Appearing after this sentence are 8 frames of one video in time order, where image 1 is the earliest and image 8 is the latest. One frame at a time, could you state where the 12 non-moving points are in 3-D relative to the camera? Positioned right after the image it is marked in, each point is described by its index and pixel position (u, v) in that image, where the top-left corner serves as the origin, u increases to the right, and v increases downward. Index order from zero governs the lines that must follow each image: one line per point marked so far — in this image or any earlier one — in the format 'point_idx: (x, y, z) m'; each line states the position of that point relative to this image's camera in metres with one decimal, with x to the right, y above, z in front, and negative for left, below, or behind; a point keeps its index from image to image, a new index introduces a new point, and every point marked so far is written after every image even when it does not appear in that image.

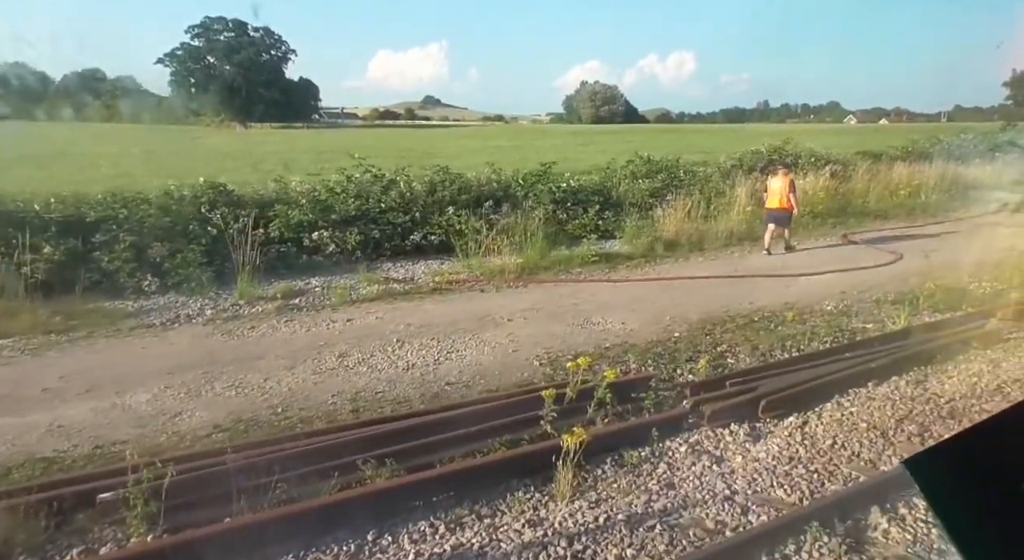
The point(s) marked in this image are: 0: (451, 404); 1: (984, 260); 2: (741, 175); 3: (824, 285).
0: (-0.4, -0.9, +4.8) m
1: (+8.0, +0.4, +11.5) m
2: (+6.1, +2.7, +18.4) m
3: (+4.2, -0.1, +9.2) m
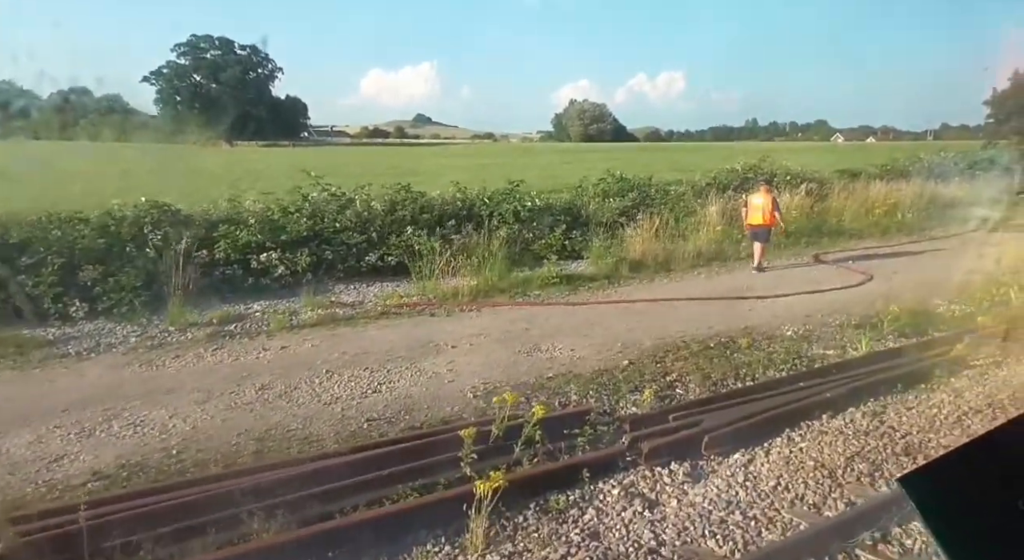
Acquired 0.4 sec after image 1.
0: (-0.9, -1.1, +4.5) m
1: (+7.3, 0.0, +11.4) m
2: (+5.3, +2.2, +18.3) m
3: (+3.6, -0.4, +9.0) m
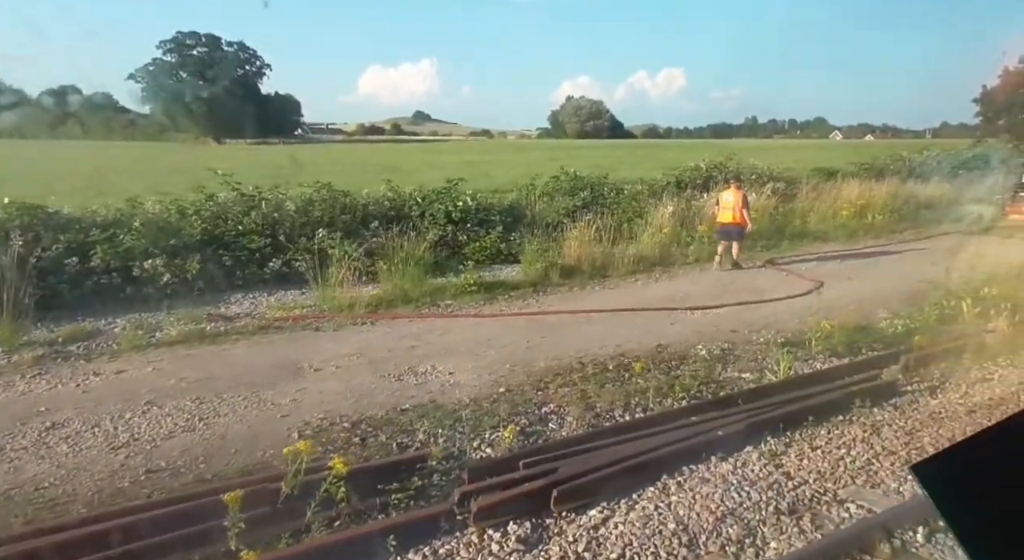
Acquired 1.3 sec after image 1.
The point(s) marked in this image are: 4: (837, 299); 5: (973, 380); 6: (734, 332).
0: (-2.1, -1.2, +3.6) m
1: (+6.1, -0.1, +10.6) m
2: (+4.1, +2.1, +17.5) m
3: (+2.4, -0.5, +8.2) m
4: (+4.6, -0.3, +9.8) m
5: (+4.6, -1.0, +6.9) m
6: (+2.5, -0.6, +7.7) m
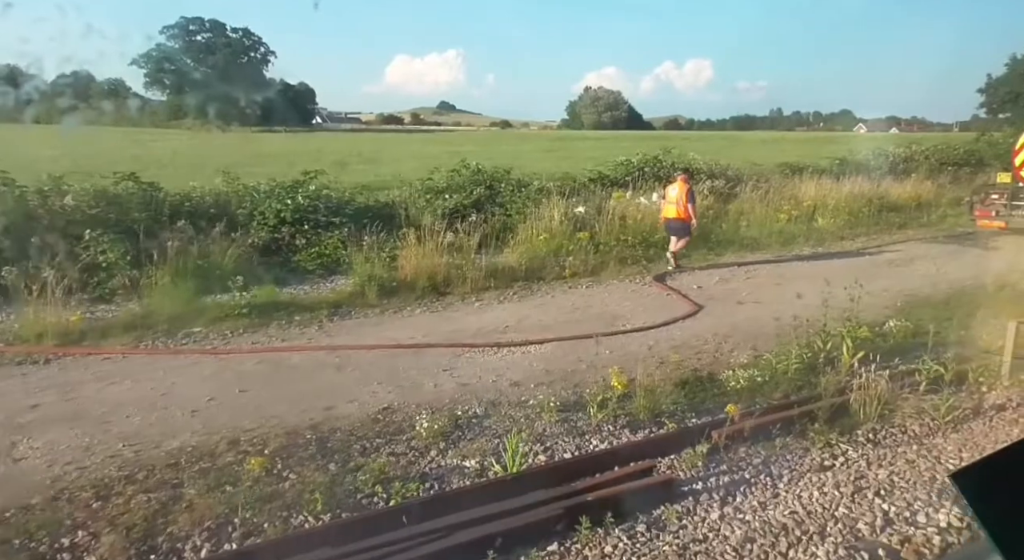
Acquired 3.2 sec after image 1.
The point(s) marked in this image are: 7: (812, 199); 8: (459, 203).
0: (-4.6, -1.5, +1.8) m
1: (+3.7, -0.5, +8.7) m
2: (+1.7, +1.9, +15.6) m
3: (-0.1, -0.8, +6.3) m
4: (+2.1, -0.6, +7.9) m
5: (+2.1, -1.4, +5.1) m
6: (0.0, -0.9, +5.9) m
7: (+8.3, +2.2, +19.0) m
8: (-1.0, +1.5, +13.4) m
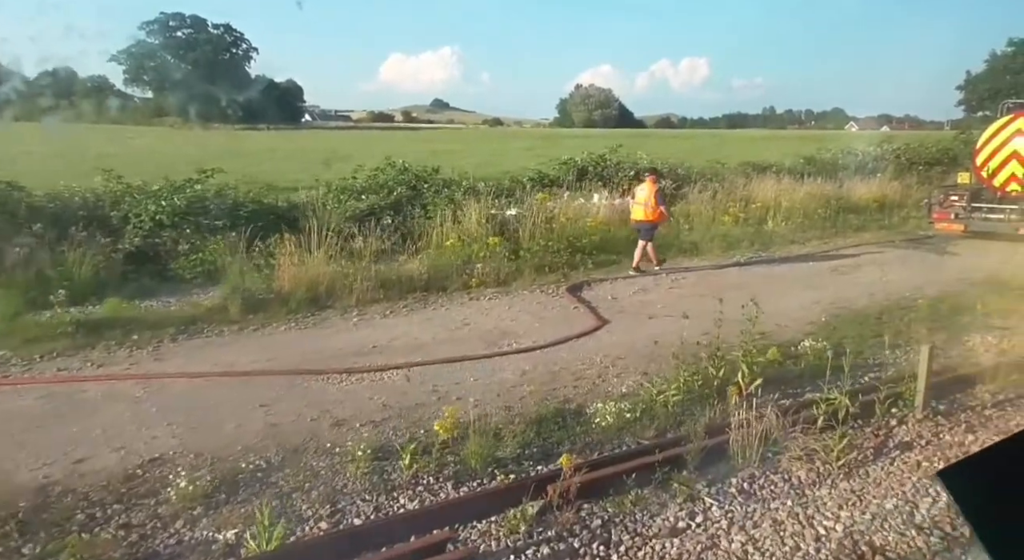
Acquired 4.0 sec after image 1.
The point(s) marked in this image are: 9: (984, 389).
0: (-5.8, -1.6, +0.8) m
1: (+2.3, -0.6, +7.9) m
2: (+0.2, +1.8, +14.7) m
3: (-1.4, -1.0, +5.4) m
4: (+0.8, -0.8, +7.0) m
5: (+0.8, -1.6, +4.2) m
6: (-1.3, -1.1, +5.0) m
7: (+6.7, +2.1, +18.3) m
8: (-2.5, +1.4, +12.5) m
9: (+4.8, -1.1, +6.9) m
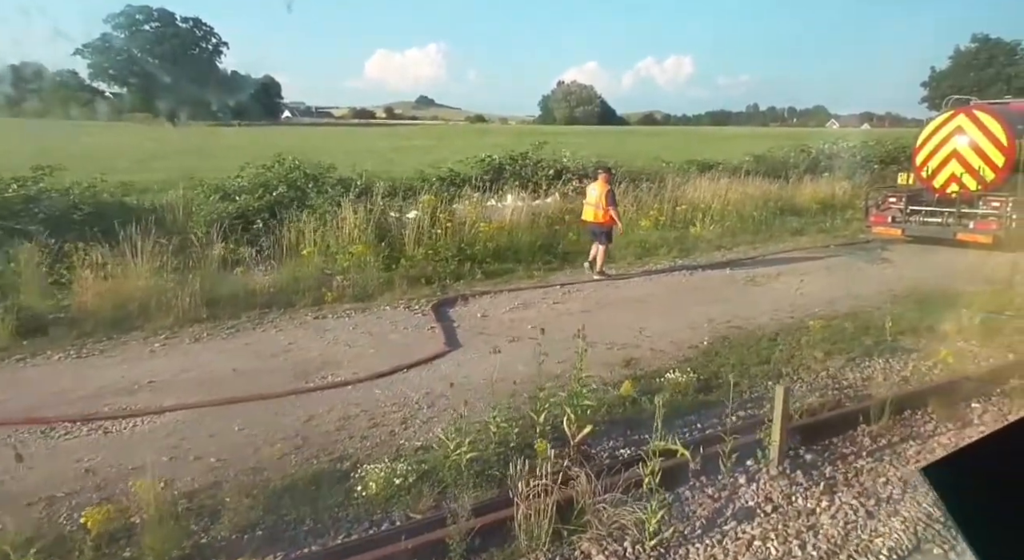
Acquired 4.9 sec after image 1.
0: (-7.3, -1.9, -0.5) m
1: (+0.5, -0.8, +6.8) m
2: (-1.8, +1.6, +13.5) m
3: (-3.1, -1.2, +4.2) m
4: (-0.9, -1.0, +5.9) m
5: (-0.8, -1.8, +3.1) m
6: (-3.0, -1.3, +3.8) m
7: (+4.7, +2.0, +17.4) m
8: (-4.4, +1.2, +11.2) m
9: (+3.1, -1.3, +6.0) m
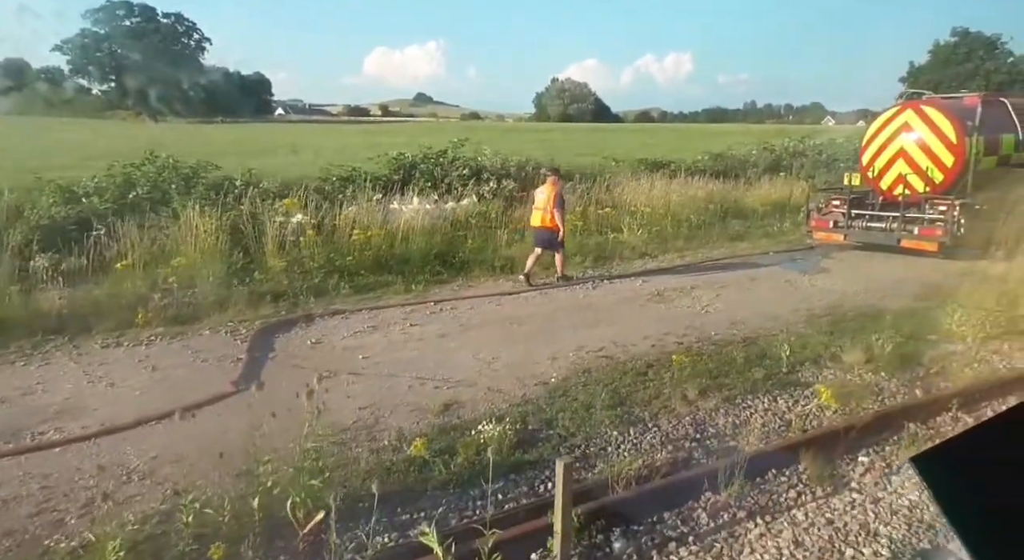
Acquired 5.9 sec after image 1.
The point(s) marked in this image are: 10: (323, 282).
0: (-8.9, -2.1, -1.9) m
1: (-1.2, -1.1, +5.6) m
2: (-3.6, +1.4, +12.3) m
3: (-4.7, -1.4, +3.0) m
4: (-2.7, -1.2, +4.7) m
5: (-2.5, -2.0, +1.9) m
6: (-4.6, -1.5, +2.5) m
7: (+2.8, +1.8, +16.2) m
8: (-6.2, +1.0, +9.9) m
9: (+1.3, -1.6, +4.8) m
10: (-2.6, 0.0, +9.5) m
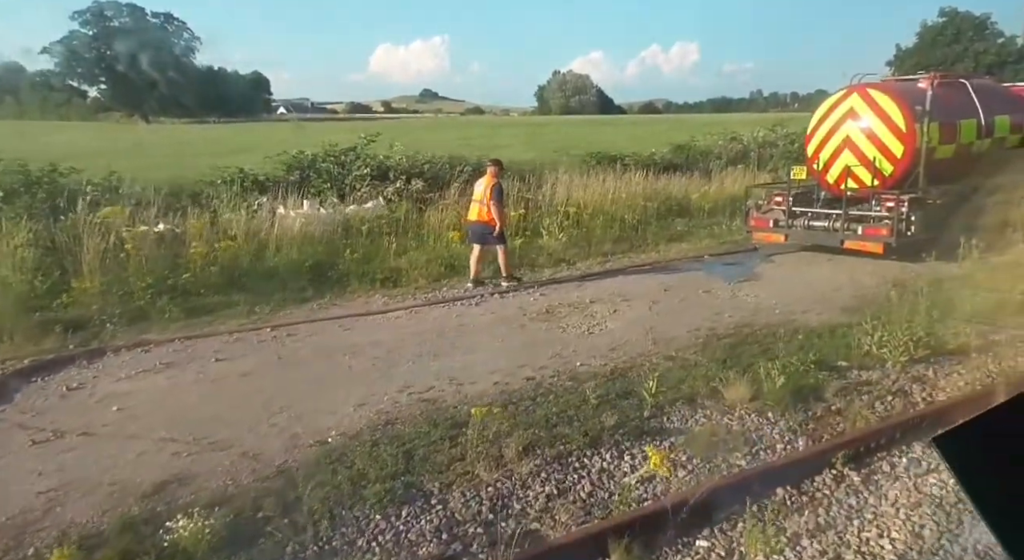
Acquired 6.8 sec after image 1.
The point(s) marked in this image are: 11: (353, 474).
0: (-10.6, -2.6, -3.1) m
1: (-2.9, -1.3, +4.3) m
2: (-5.4, +1.1, +11.0) m
3: (-6.5, -1.8, +1.7) m
4: (-4.4, -1.5, +3.4) m
5: (-4.2, -2.4, +0.6) m
6: (-6.3, -1.9, +1.2) m
7: (+1.0, +1.6, +14.9) m
8: (-7.9, +0.7, +8.6) m
9: (-0.4, -1.8, +3.5) m
10: (-4.4, -0.3, +8.2) m
11: (-1.1, -1.3, +4.8) m
